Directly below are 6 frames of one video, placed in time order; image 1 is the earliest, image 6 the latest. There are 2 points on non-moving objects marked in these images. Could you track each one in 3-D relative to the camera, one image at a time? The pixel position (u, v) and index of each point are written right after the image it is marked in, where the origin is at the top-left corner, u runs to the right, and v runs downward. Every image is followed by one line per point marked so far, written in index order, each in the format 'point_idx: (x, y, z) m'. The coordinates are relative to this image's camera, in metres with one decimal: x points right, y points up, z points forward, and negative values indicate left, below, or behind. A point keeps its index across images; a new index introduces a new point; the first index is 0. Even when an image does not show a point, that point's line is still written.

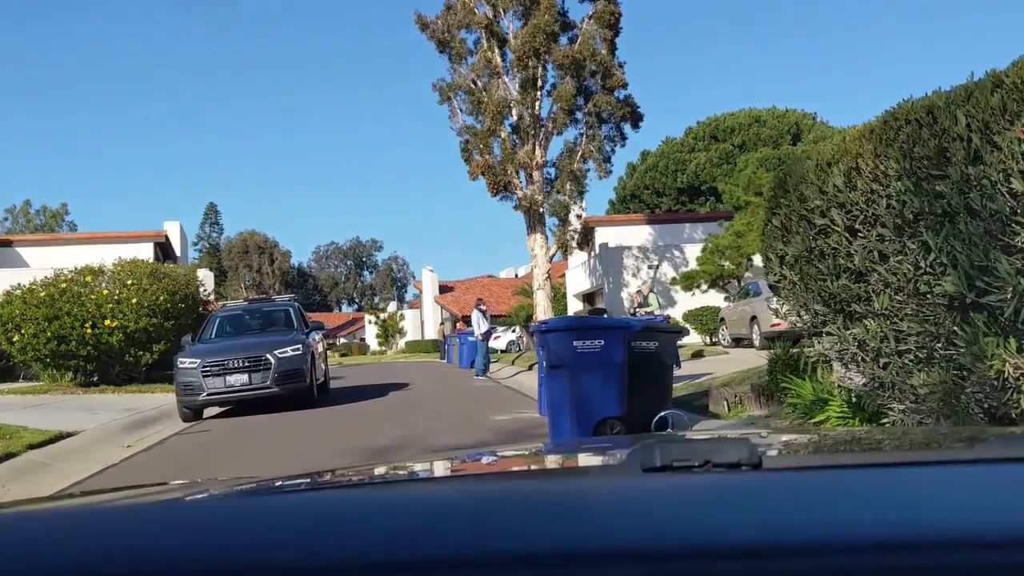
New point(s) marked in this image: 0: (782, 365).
0: (+2.7, -0.8, +9.7) m
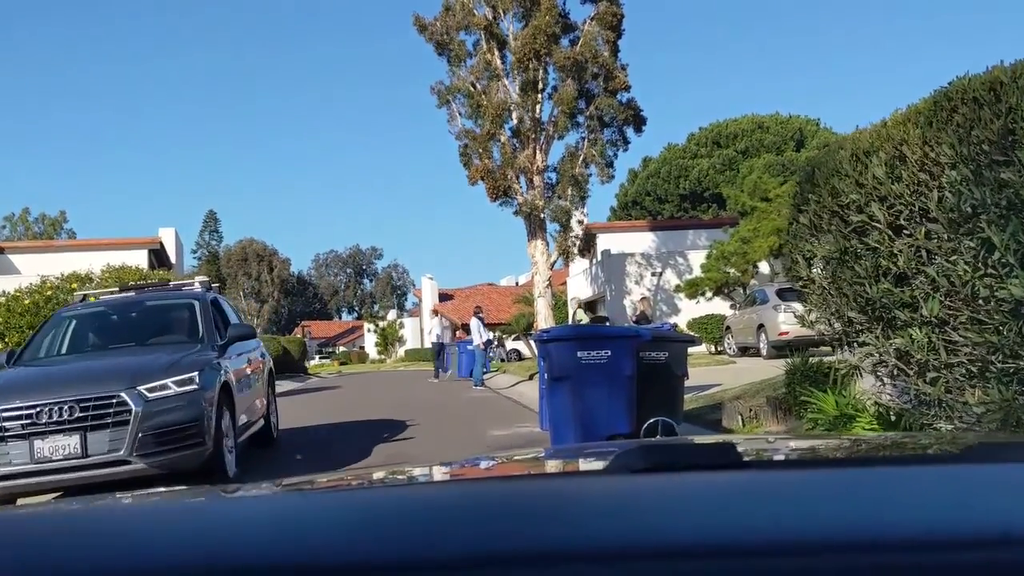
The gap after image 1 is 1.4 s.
0: (+2.7, -0.8, +9.1) m
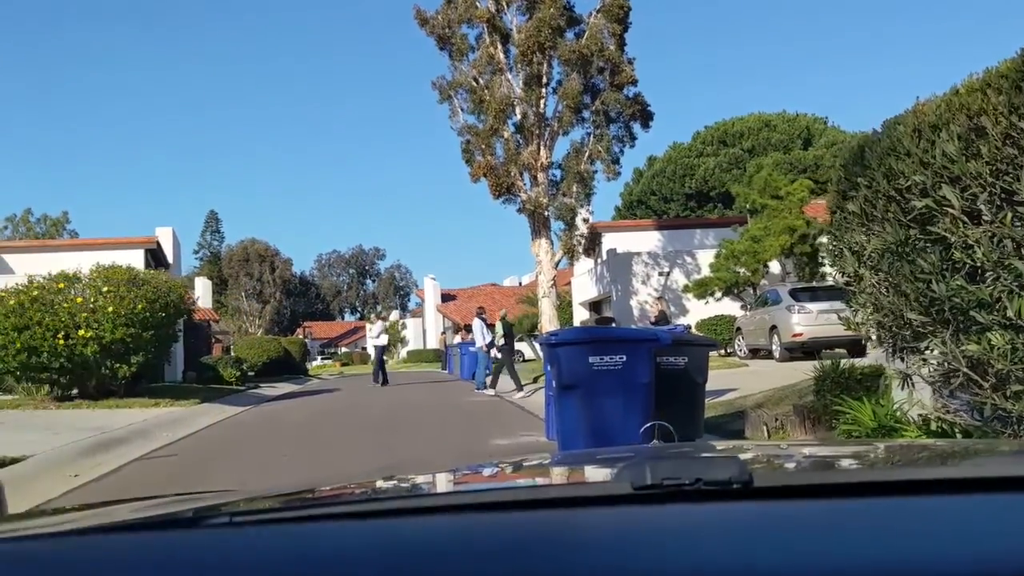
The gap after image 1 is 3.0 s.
0: (+2.8, -0.8, +8.4) m
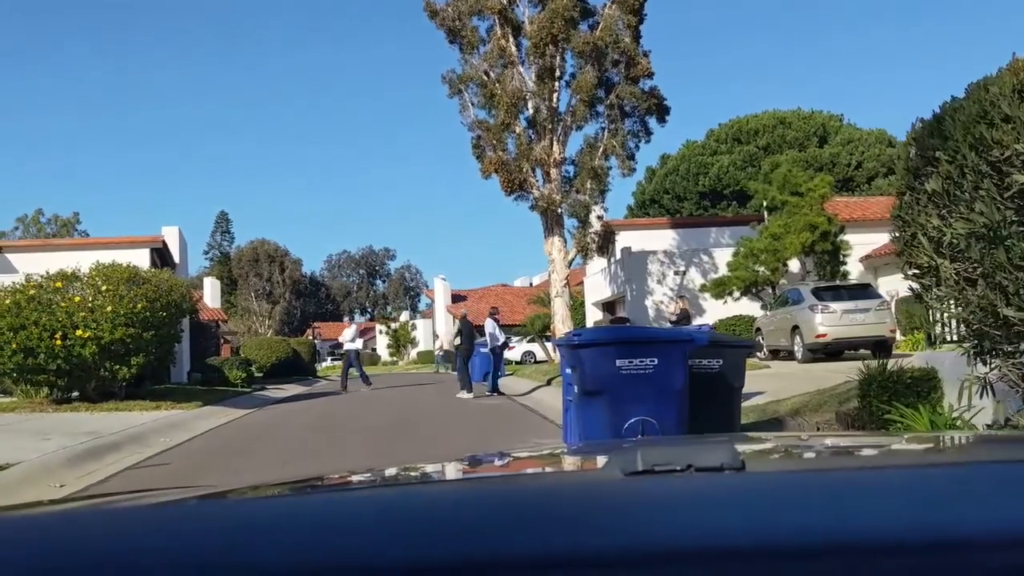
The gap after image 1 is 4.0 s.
0: (+2.9, -0.8, +7.7) m
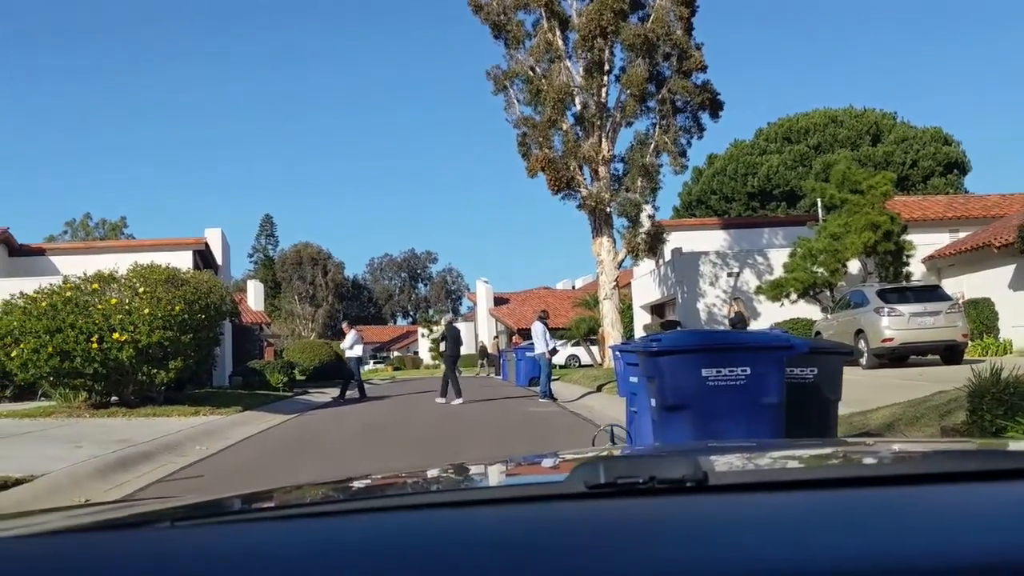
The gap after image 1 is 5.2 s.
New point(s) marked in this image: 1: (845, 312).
0: (+3.3, -0.8, +6.8) m
1: (+6.8, -0.5, +19.7) m
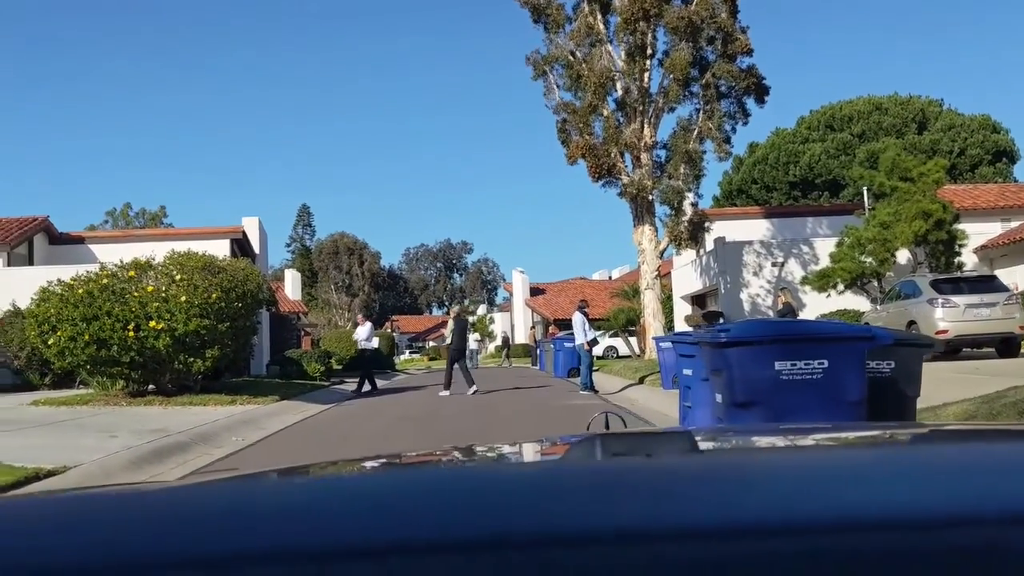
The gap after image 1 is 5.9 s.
0: (+3.6, -0.7, +6.4) m
1: (+7.5, -0.3, +19.1) m
